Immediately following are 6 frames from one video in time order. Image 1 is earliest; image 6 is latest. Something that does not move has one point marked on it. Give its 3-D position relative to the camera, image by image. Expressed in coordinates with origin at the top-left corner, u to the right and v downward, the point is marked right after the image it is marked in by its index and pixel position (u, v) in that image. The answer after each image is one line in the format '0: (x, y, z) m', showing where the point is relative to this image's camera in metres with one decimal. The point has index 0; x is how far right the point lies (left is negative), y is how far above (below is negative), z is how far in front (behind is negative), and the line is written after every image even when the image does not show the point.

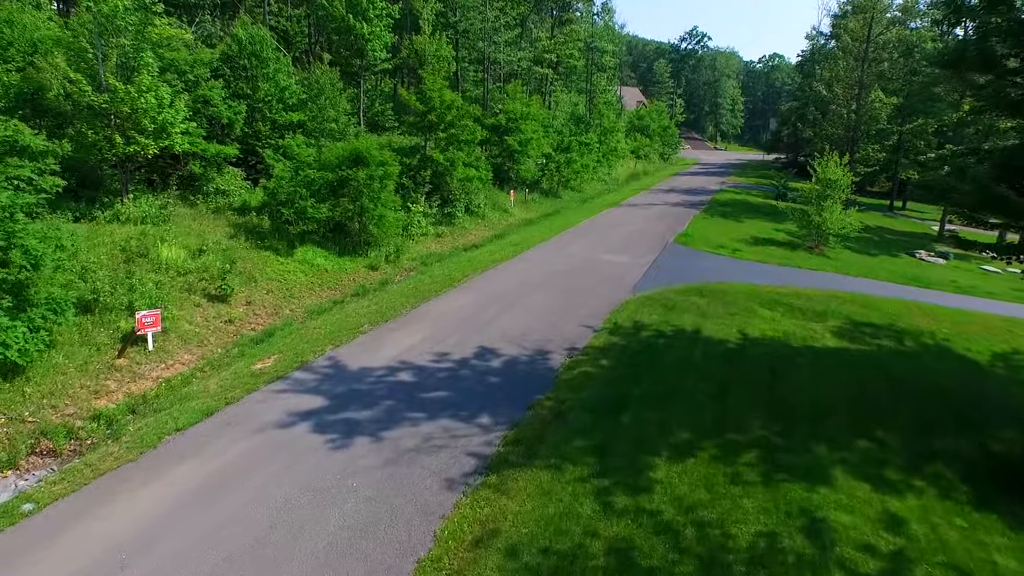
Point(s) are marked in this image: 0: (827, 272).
0: (+9.7, +0.5, +18.3) m
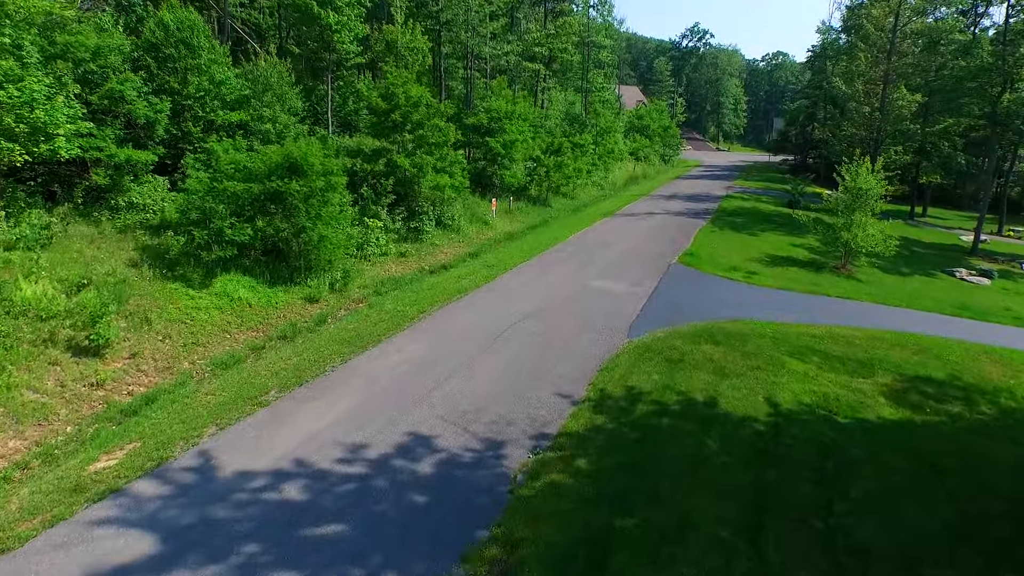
0: (+9.0, -0.3, +15.3) m
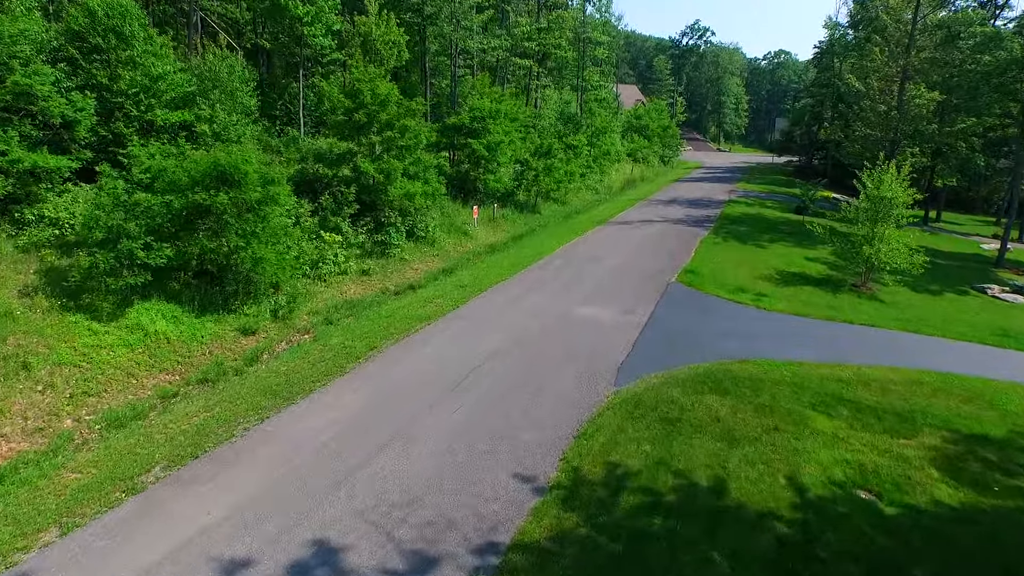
0: (+8.4, -0.9, +13.2) m
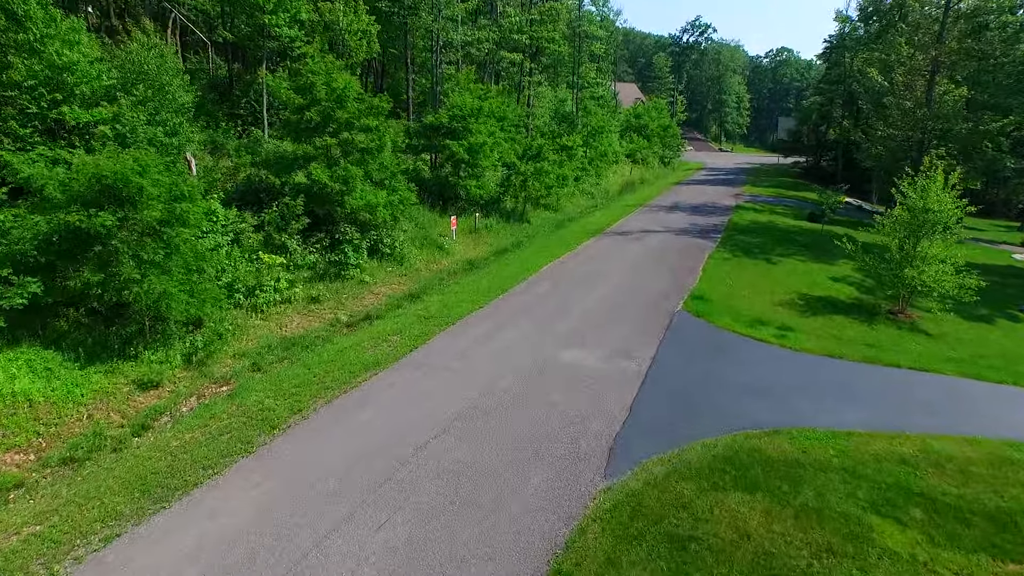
0: (+7.9, -1.5, +10.8) m
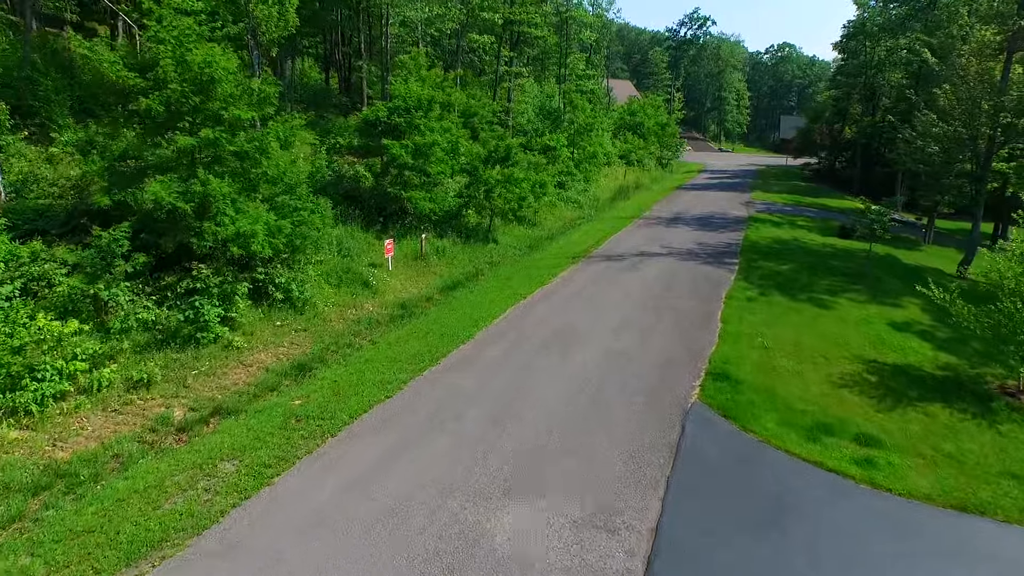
0: (+6.8, -2.6, +6.2) m
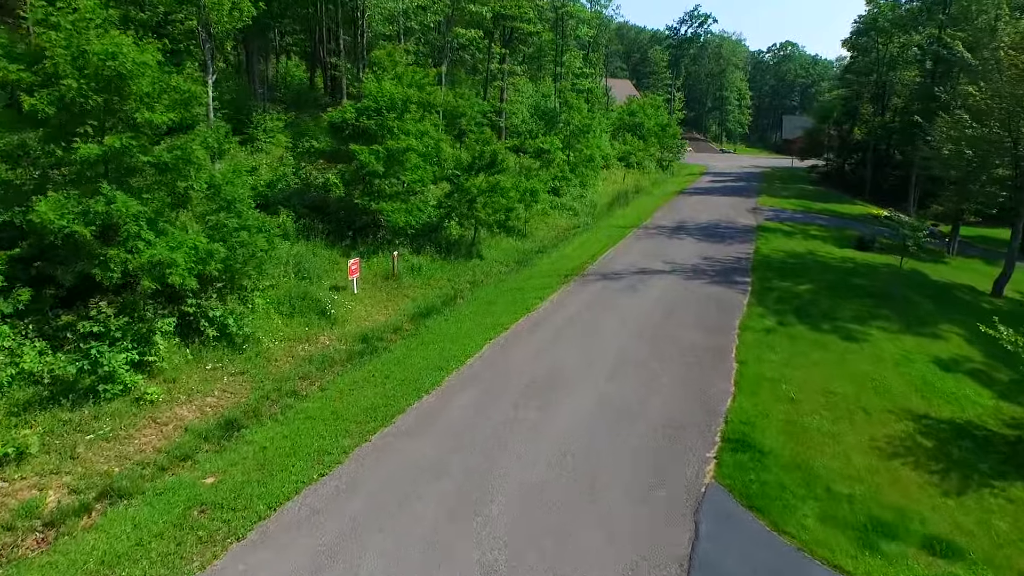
0: (+6.4, -3.2, +4.3) m
